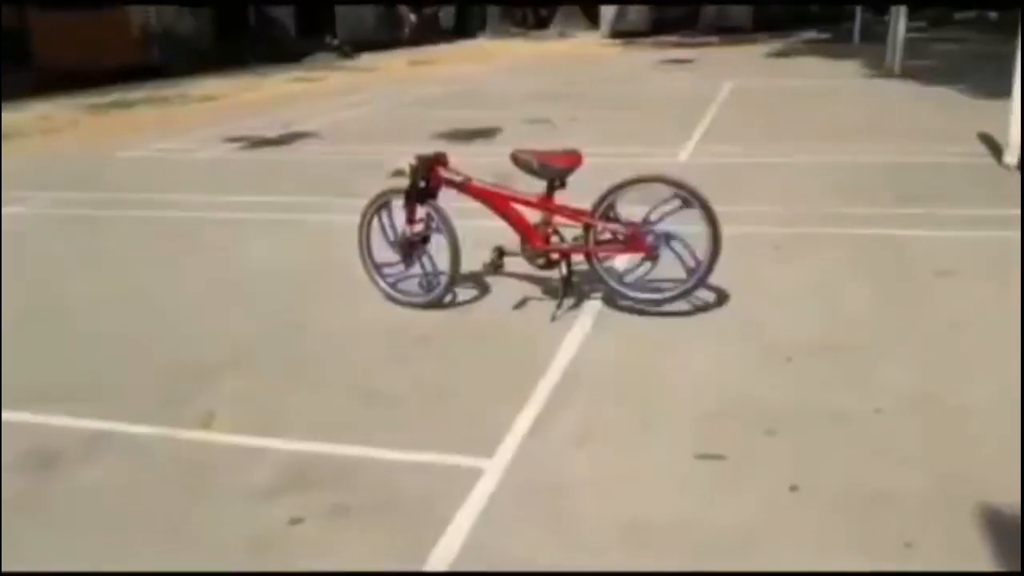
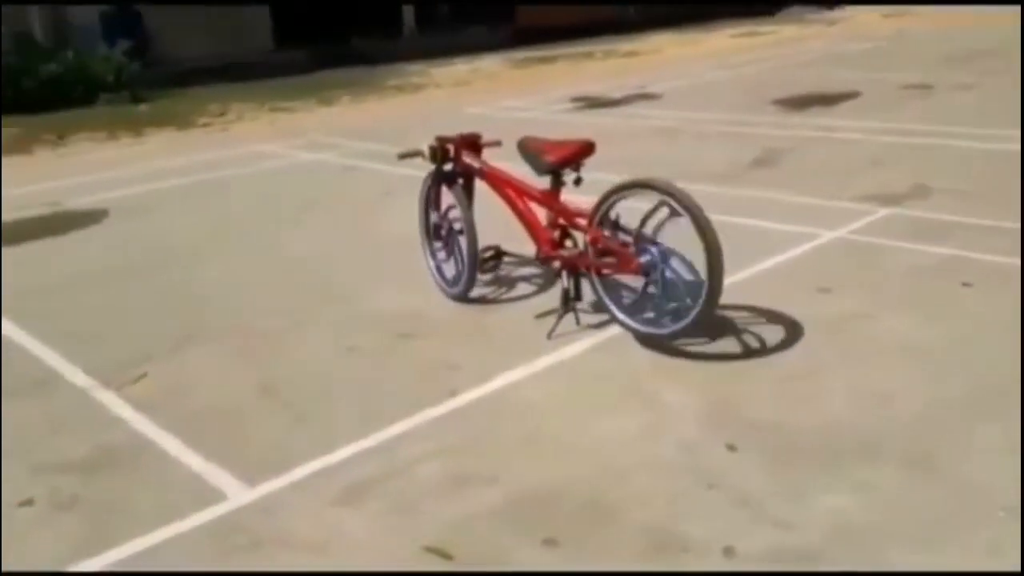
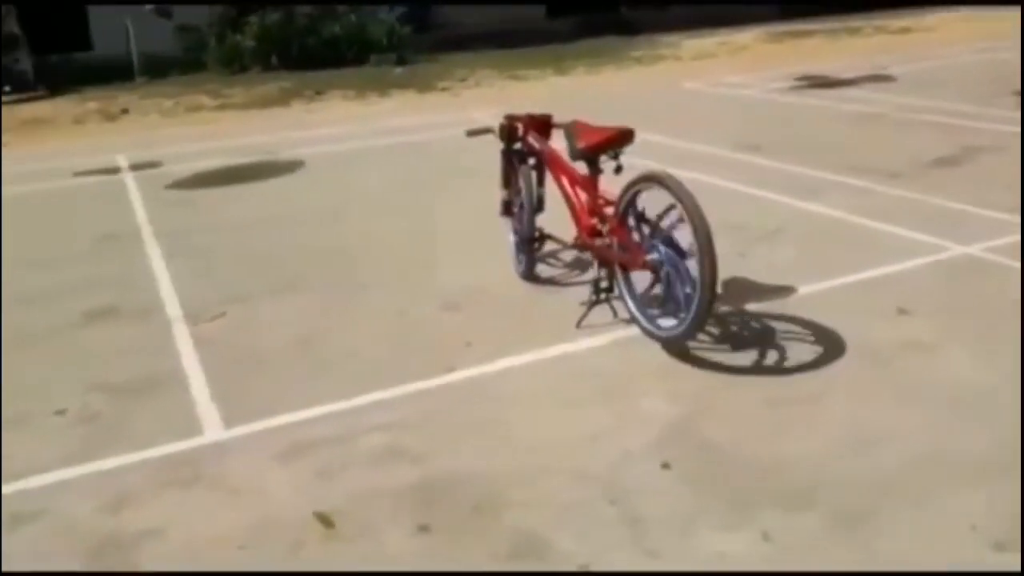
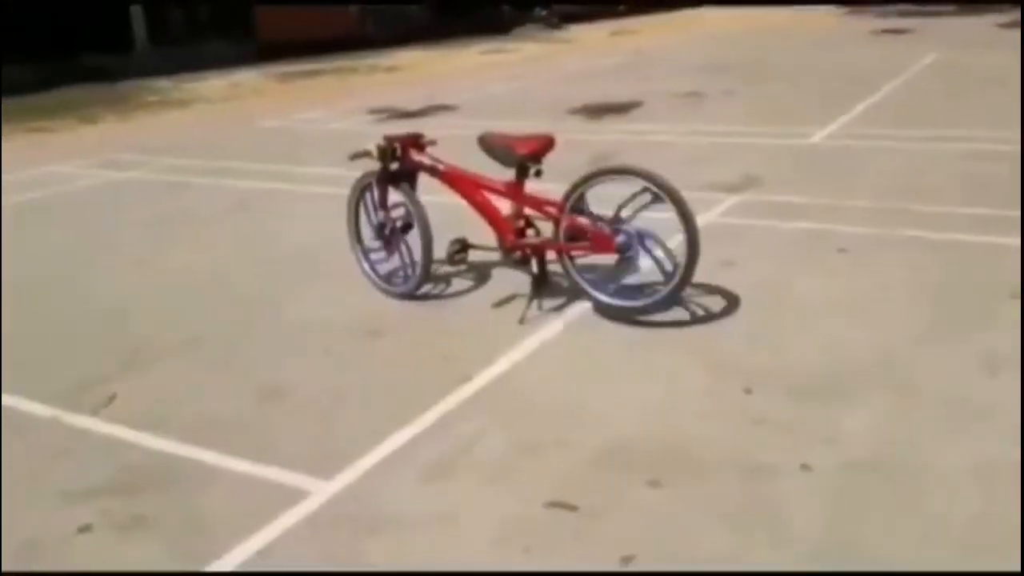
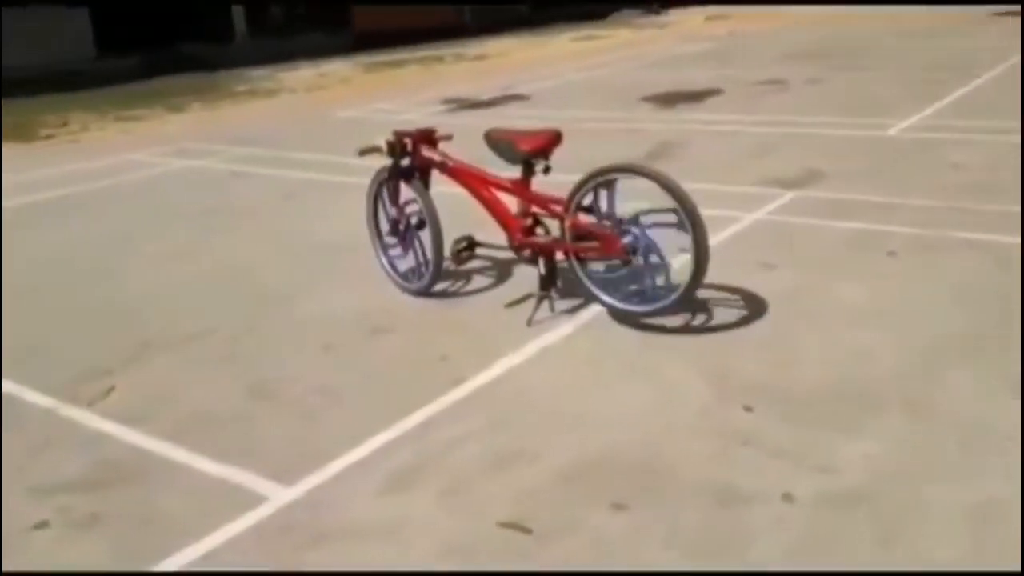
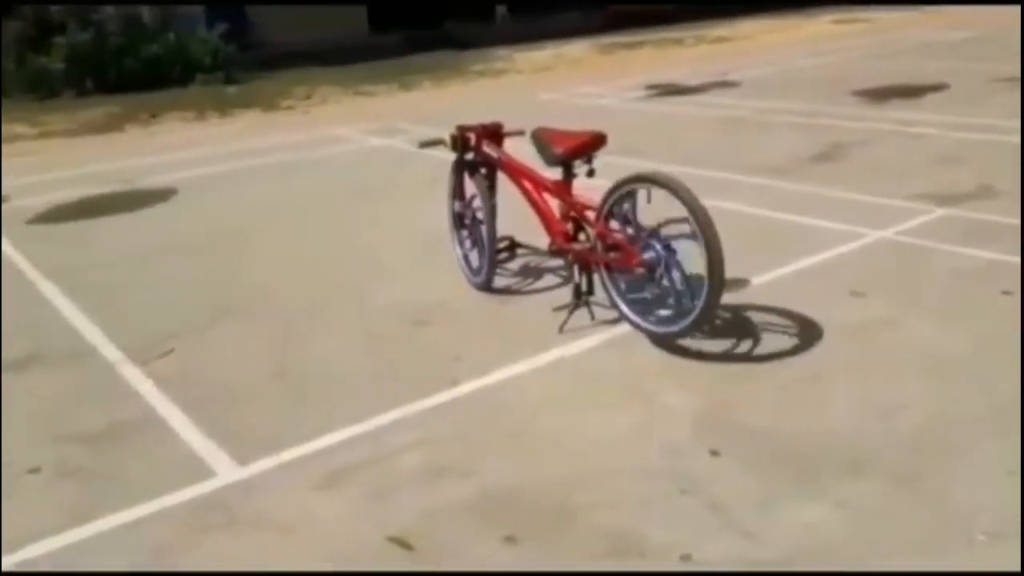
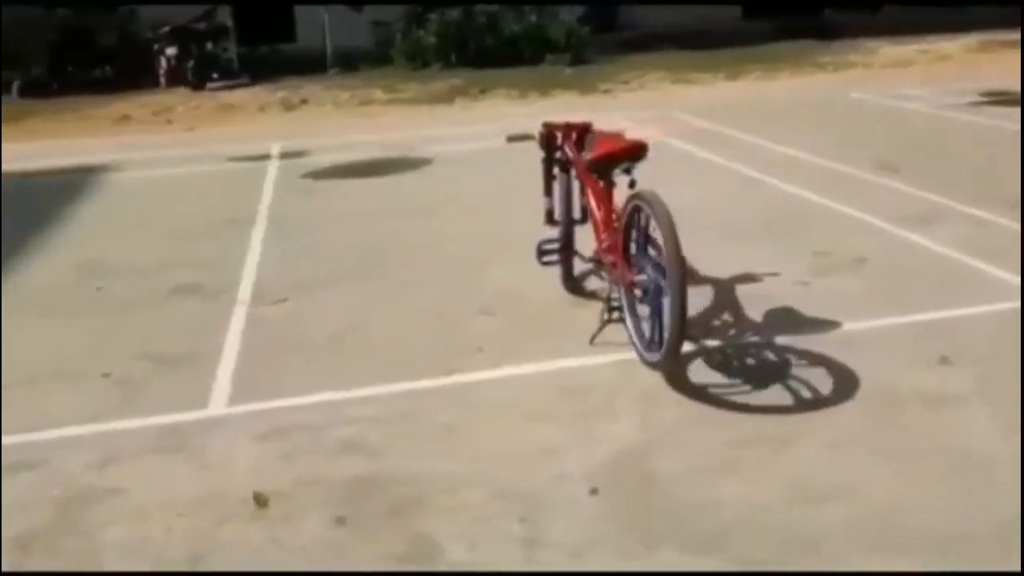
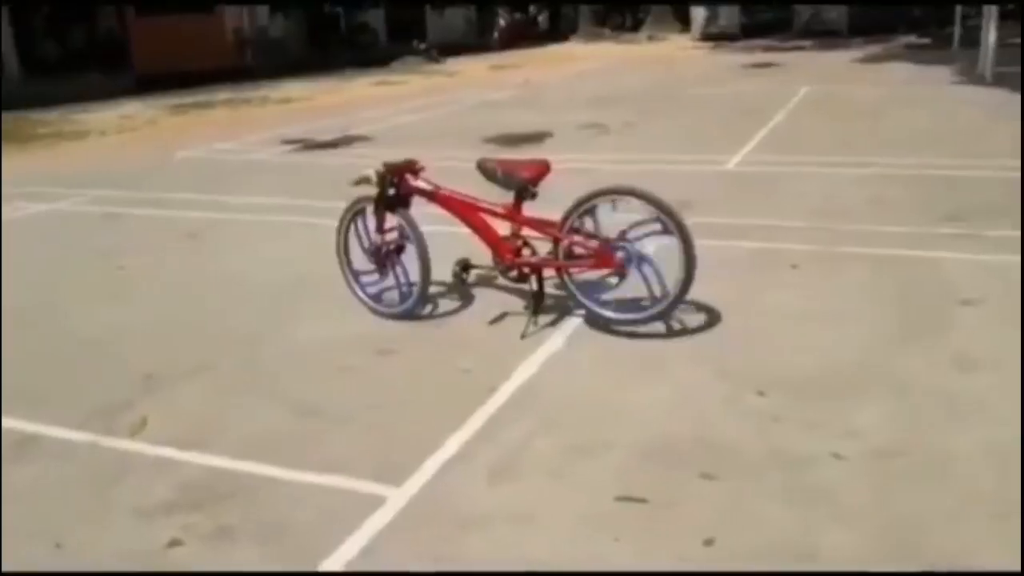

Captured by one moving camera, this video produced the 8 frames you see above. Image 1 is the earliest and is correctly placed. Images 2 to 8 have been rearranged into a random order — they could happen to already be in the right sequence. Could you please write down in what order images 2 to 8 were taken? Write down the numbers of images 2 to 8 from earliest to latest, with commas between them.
8, 4, 5, 2, 6, 3, 7
